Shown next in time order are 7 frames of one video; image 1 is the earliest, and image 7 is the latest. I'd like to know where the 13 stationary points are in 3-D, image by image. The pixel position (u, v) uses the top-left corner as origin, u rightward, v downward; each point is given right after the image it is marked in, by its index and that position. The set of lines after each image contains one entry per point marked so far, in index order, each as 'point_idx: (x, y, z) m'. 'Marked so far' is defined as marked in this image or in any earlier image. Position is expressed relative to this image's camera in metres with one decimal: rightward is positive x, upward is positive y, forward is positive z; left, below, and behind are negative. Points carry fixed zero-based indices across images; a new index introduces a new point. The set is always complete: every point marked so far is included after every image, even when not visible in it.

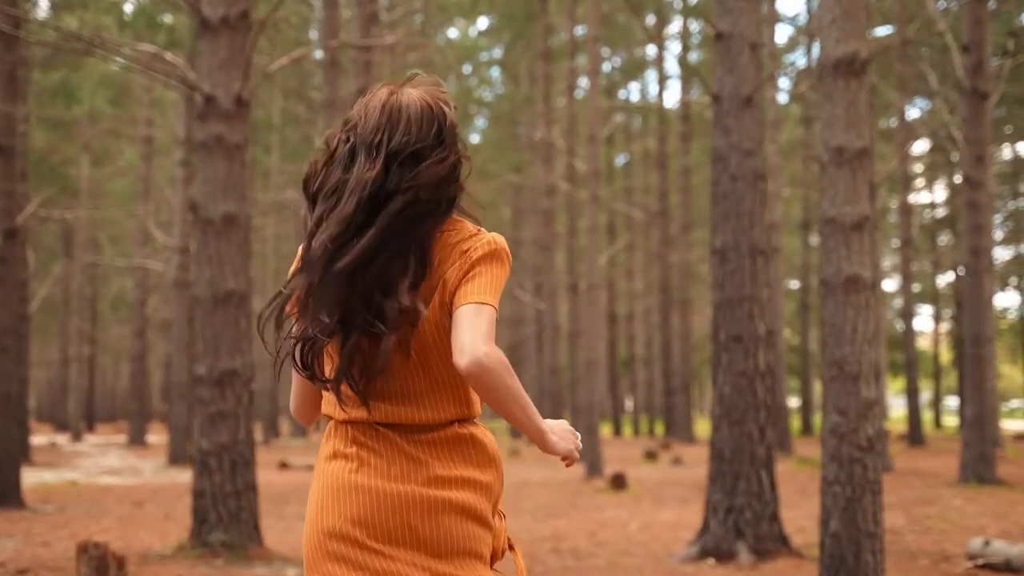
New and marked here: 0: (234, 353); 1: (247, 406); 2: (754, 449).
0: (-2.0, -0.5, +8.2) m
1: (-2.0, -0.9, +8.2) m
2: (+1.7, -1.2, +8.0) m
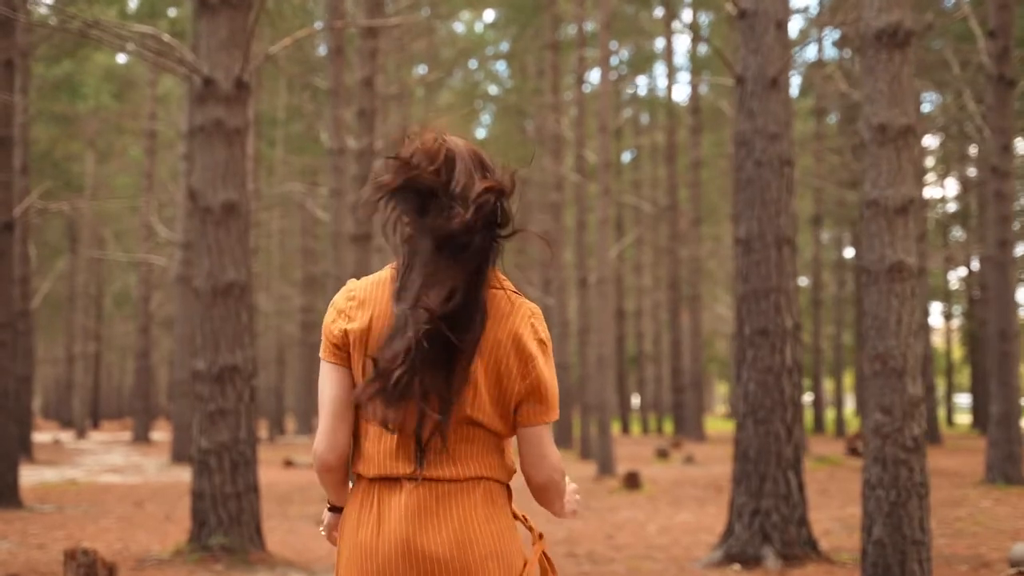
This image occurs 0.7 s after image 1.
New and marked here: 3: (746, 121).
0: (-1.9, -0.4, +7.8) m
1: (-1.9, -0.8, +7.8) m
2: (+1.8, -1.1, +7.6) m
3: (+1.7, +1.2, +7.9) m
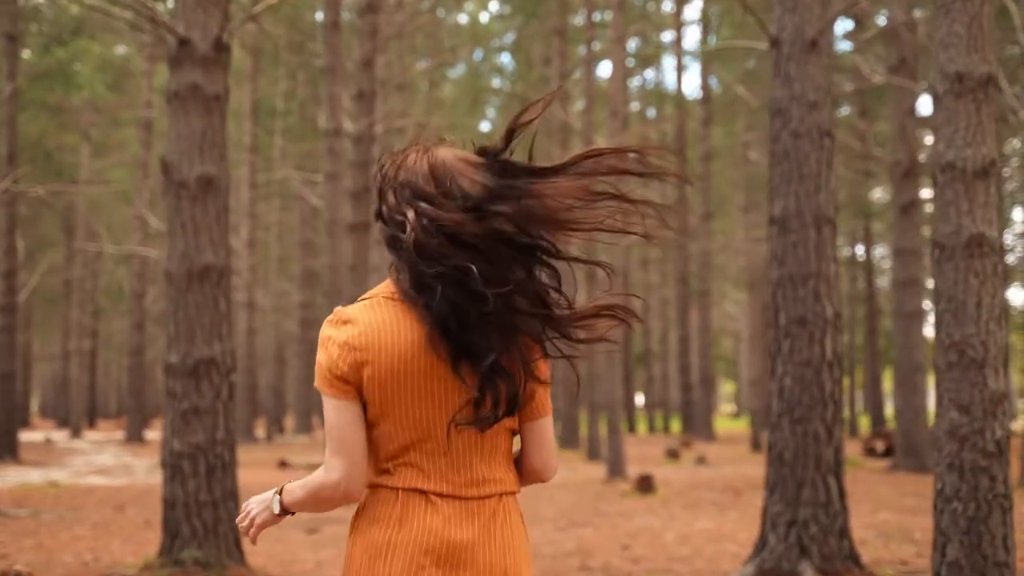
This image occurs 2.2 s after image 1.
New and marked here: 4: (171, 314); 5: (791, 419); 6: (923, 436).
0: (-1.9, -0.3, +7.0) m
1: (-1.8, -0.7, +7.0) m
2: (+1.9, -1.0, +6.8) m
3: (+1.7, +1.3, +7.1) m
4: (-2.2, -0.2, +7.0) m
5: (+1.7, -0.8, +6.9) m
6: (+5.7, -2.1, +15.3) m
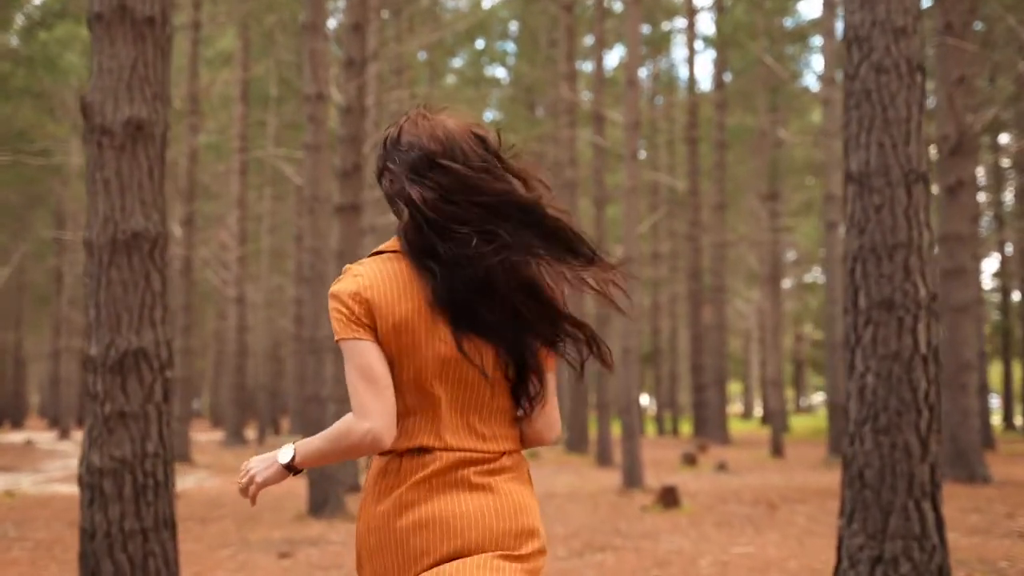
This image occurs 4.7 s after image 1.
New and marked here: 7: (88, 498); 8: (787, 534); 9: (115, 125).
0: (-1.8, -0.2, +5.5) m
1: (-1.8, -0.6, +5.6) m
2: (+1.9, -0.9, +5.4) m
3: (+1.8, +1.4, +5.6) m
4: (-2.1, 0.0, +5.6) m
5: (+1.8, -0.7, +5.4) m
6: (+5.7, -2.0, +13.9) m
7: (-2.1, -1.0, +5.5) m
8: (+2.3, -2.1, +9.3) m
9: (-2.0, +0.8, +5.6) m
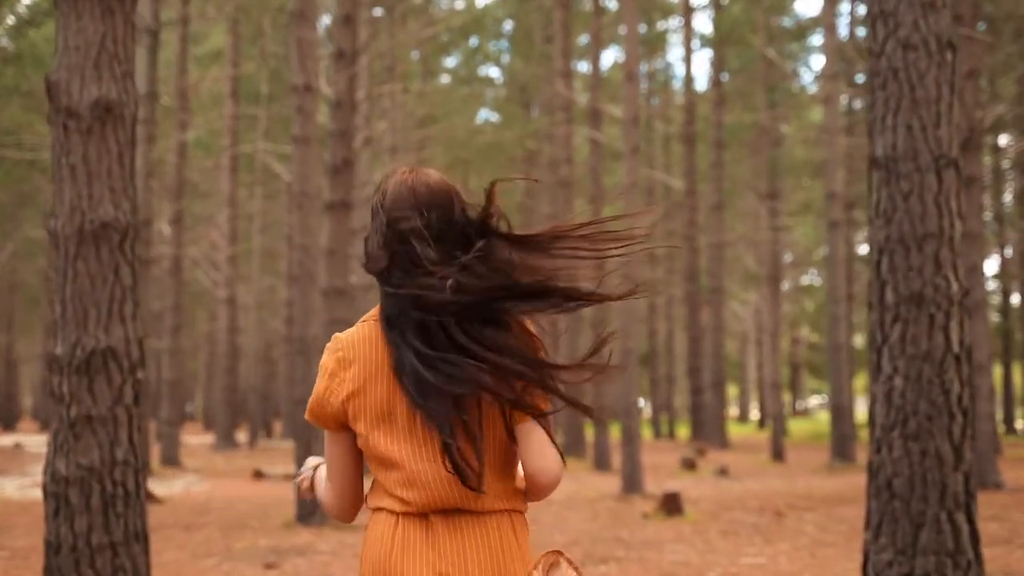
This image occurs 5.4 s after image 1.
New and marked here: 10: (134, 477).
0: (-1.8, -0.2, +5.1) m
1: (-1.8, -0.5, +5.2) m
2: (+1.9, -0.9, +5.0) m
3: (+1.8, +1.4, +5.2) m
4: (-2.1, 0.0, +5.2) m
5: (+1.8, -0.7, +5.0) m
6: (+5.7, -2.0, +13.5) m
7: (-2.1, -1.0, +5.1) m
8: (+2.3, -2.0, +8.9) m
9: (-2.0, +0.8, +5.2) m
10: (-1.8, -0.9, +5.1) m
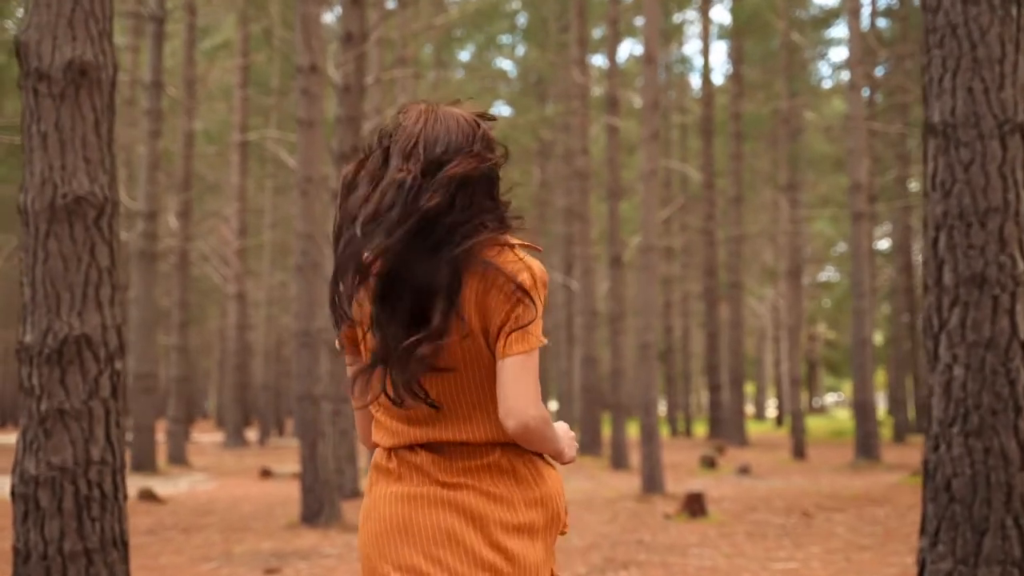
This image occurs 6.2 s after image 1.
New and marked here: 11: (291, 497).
0: (-1.8, -0.1, +4.6) m
1: (-1.7, -0.5, +4.7) m
2: (+2.0, -0.8, +4.4) m
3: (+1.8, +1.5, +4.7) m
4: (-2.1, +0.1, +4.7) m
5: (+1.8, -0.6, +4.5) m
6: (+5.9, -1.8, +12.9) m
7: (-2.0, -0.9, +4.6) m
8: (+2.4, -2.0, +8.4) m
9: (-1.9, +0.9, +4.7) m
10: (-1.7, -0.8, +4.7) m
11: (-2.6, -2.4, +12.9) m
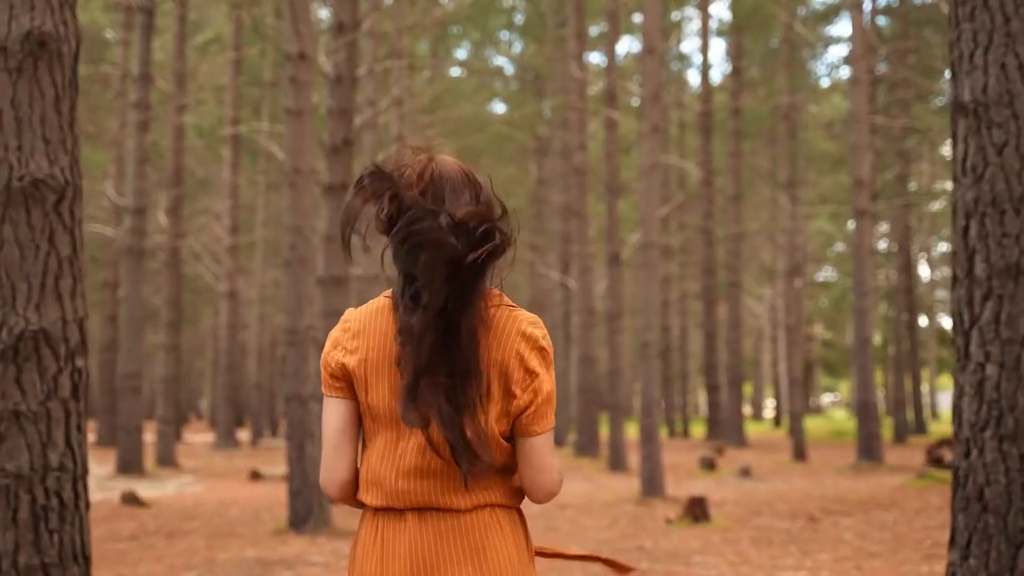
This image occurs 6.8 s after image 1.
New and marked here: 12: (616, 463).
0: (-1.8, -0.1, +4.3) m
1: (-1.7, -0.4, +4.3) m
2: (+2.0, -0.7, +4.1) m
3: (+1.8, +1.5, +4.3) m
4: (-2.1, +0.1, +4.3) m
5: (+1.8, -0.5, +4.2) m
6: (+5.8, -1.8, +12.6) m
7: (-2.0, -0.9, +4.2) m
8: (+2.4, -1.9, +8.0) m
9: (-1.9, +1.0, +4.3) m
10: (-1.7, -0.8, +4.3) m
11: (-2.6, -2.4, +12.5) m
12: (+1.5, -2.6, +16.4) m
